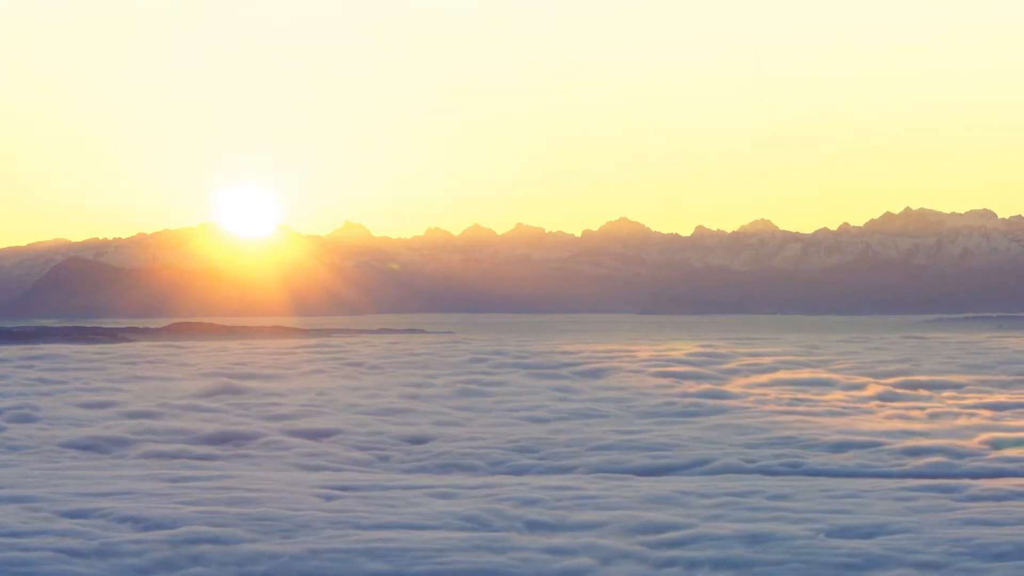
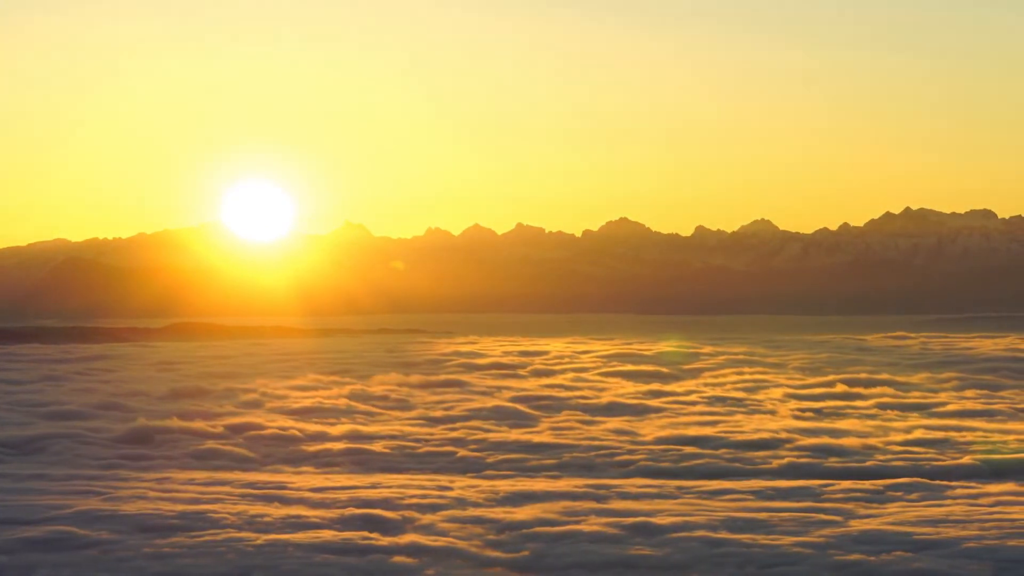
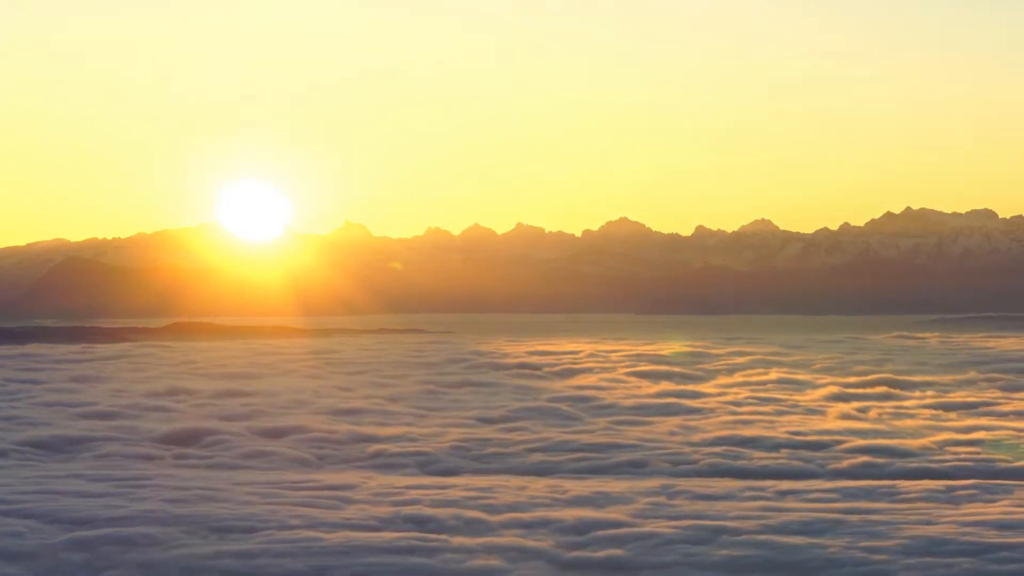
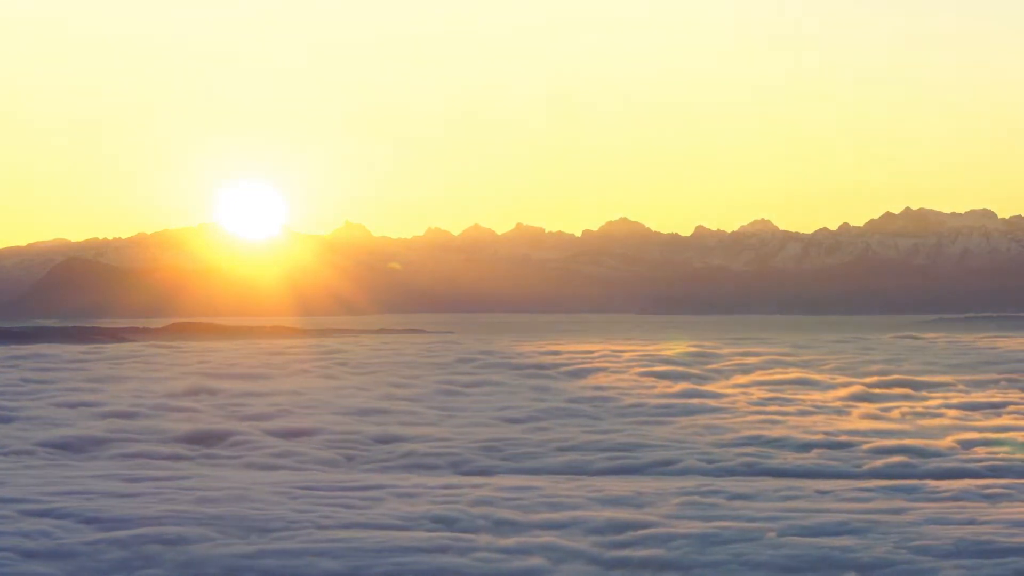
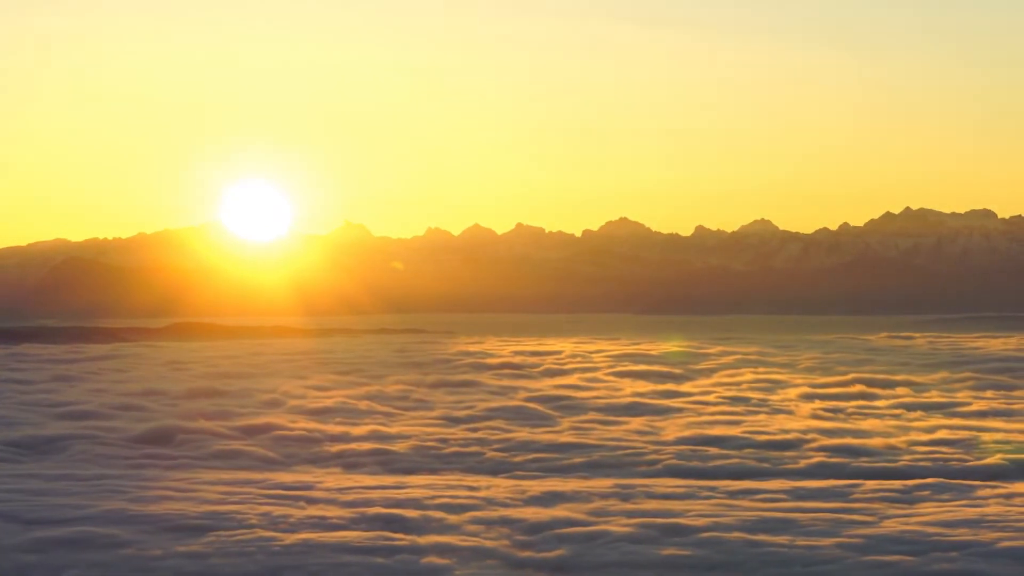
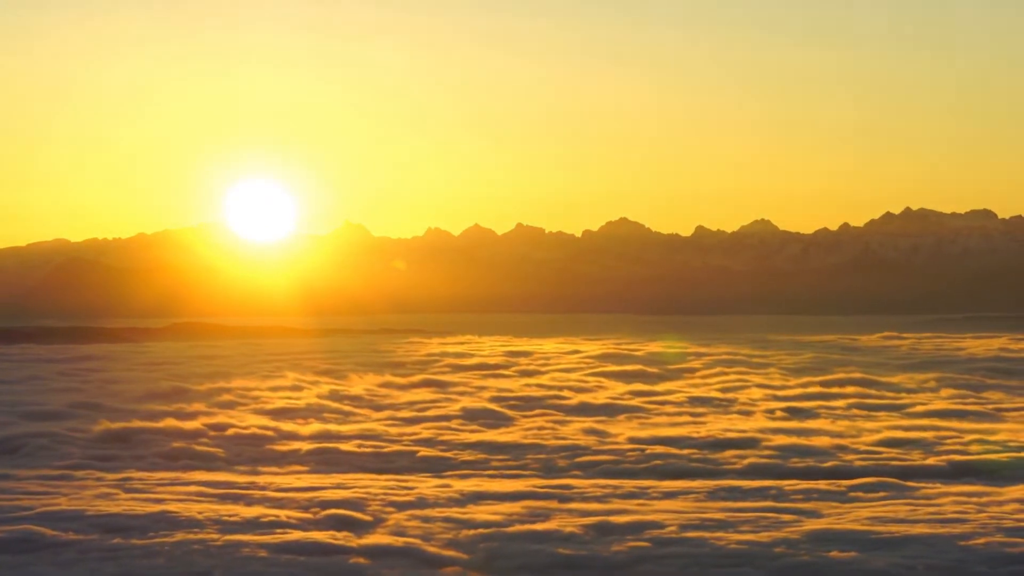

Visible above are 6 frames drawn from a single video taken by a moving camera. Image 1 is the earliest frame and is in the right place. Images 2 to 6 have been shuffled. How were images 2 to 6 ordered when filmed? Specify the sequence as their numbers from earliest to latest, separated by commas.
4, 3, 5, 2, 6
